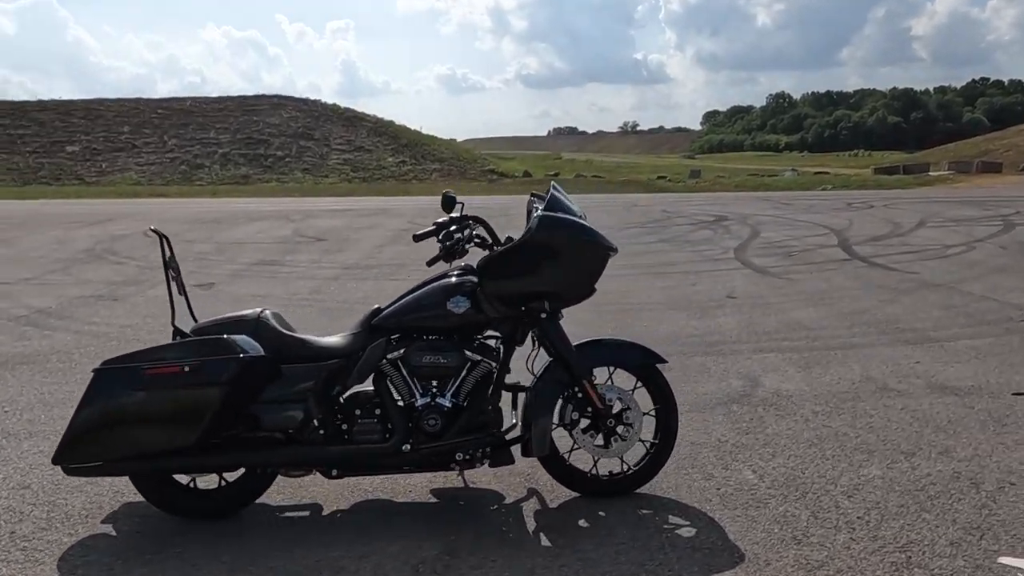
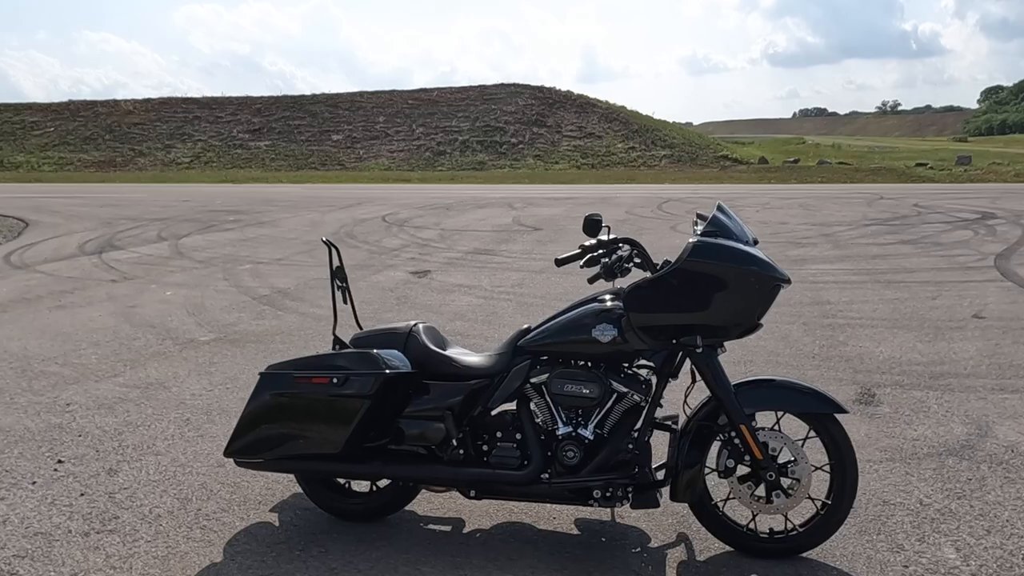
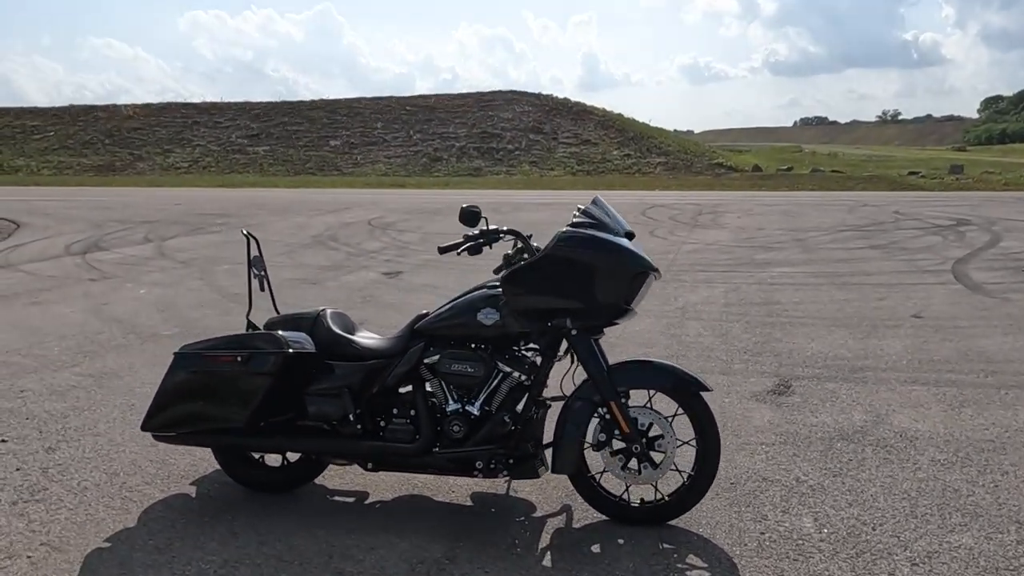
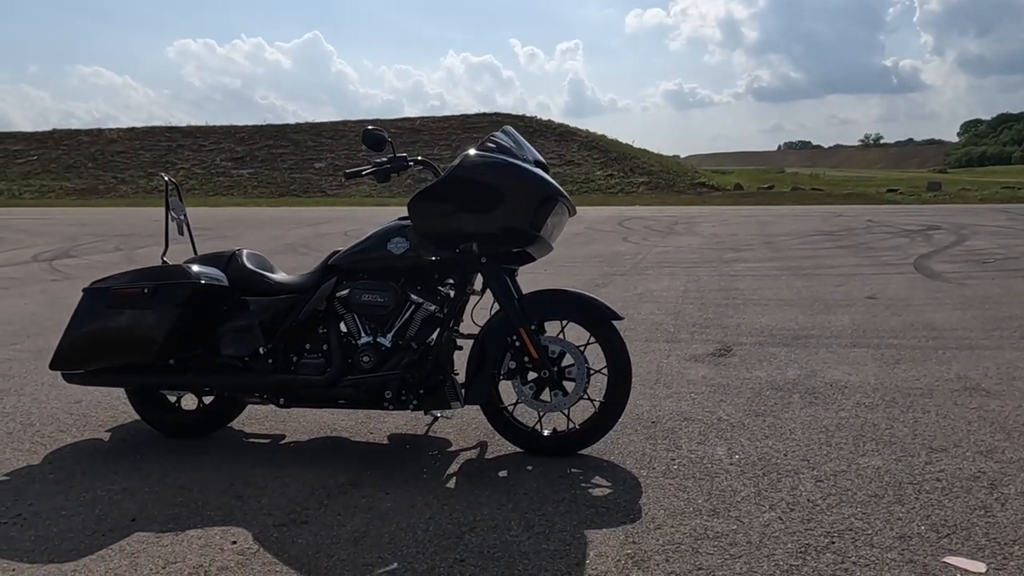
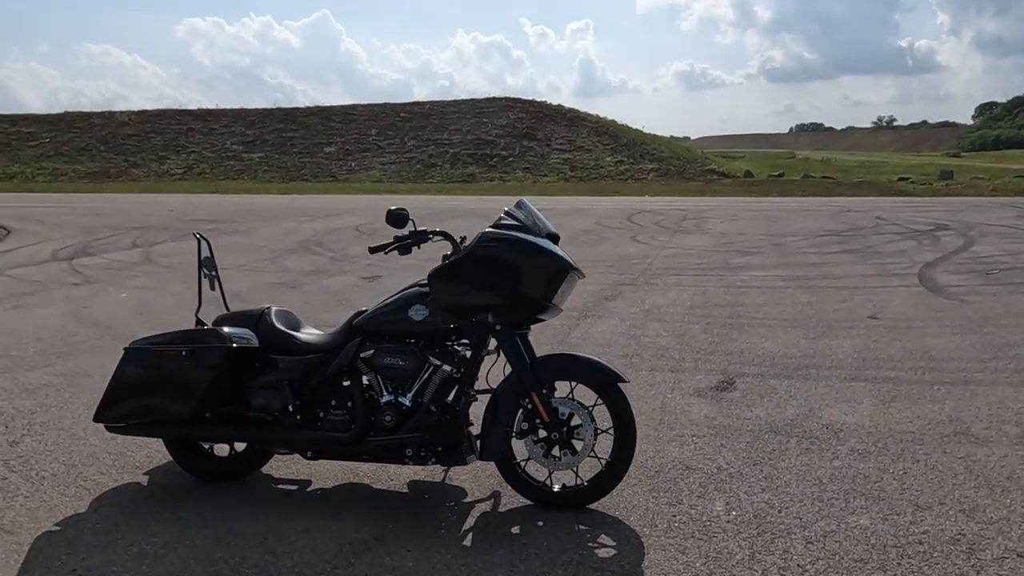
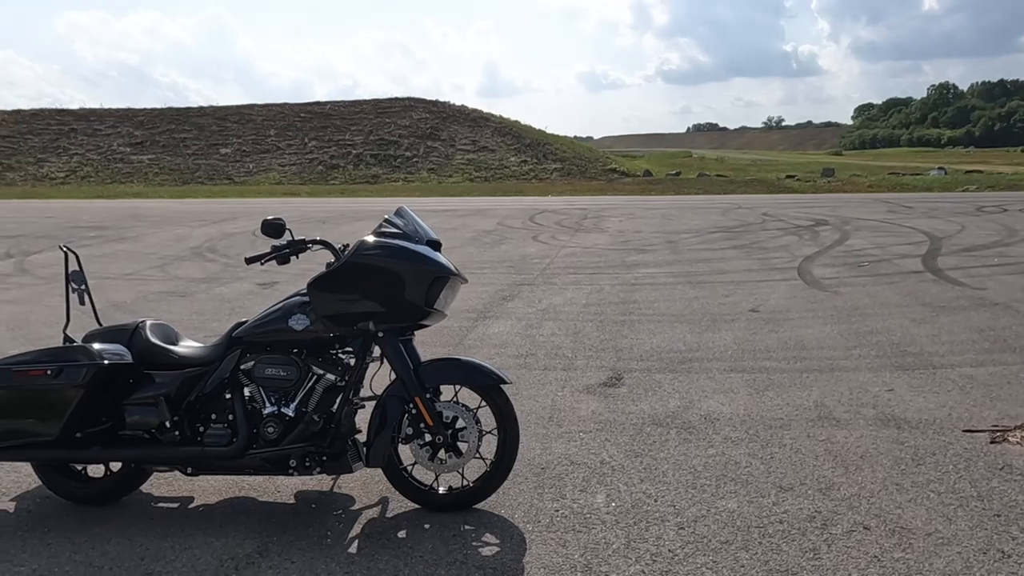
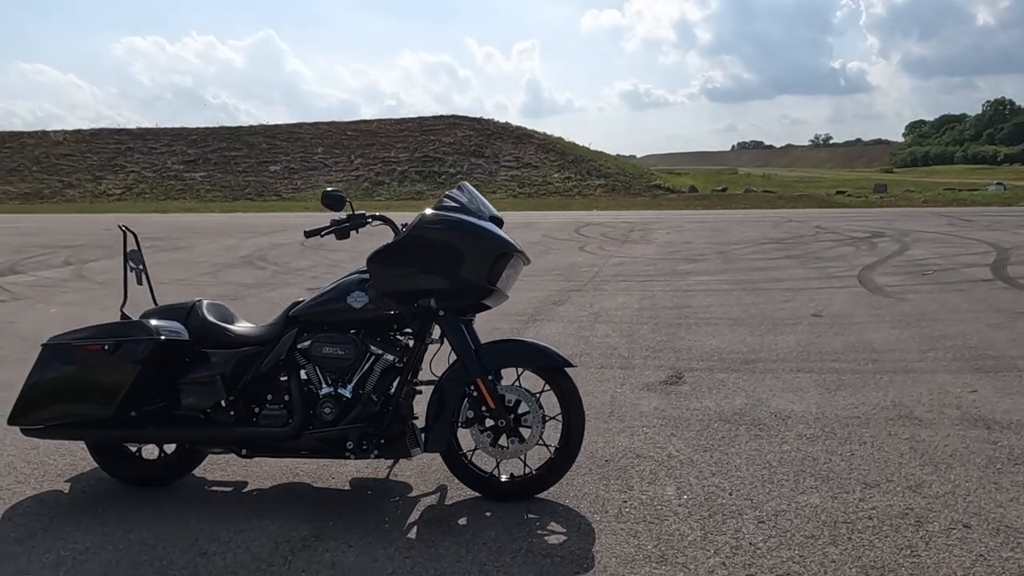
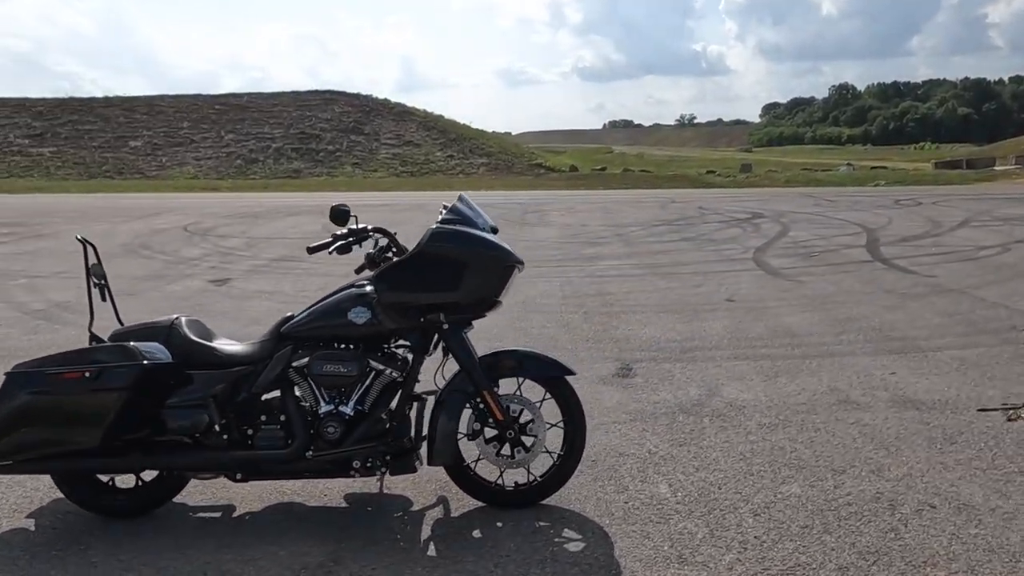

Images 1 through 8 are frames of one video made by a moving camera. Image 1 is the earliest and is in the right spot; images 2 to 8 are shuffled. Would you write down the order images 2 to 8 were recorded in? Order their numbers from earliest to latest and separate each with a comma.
8, 6, 7, 4, 5, 3, 2
